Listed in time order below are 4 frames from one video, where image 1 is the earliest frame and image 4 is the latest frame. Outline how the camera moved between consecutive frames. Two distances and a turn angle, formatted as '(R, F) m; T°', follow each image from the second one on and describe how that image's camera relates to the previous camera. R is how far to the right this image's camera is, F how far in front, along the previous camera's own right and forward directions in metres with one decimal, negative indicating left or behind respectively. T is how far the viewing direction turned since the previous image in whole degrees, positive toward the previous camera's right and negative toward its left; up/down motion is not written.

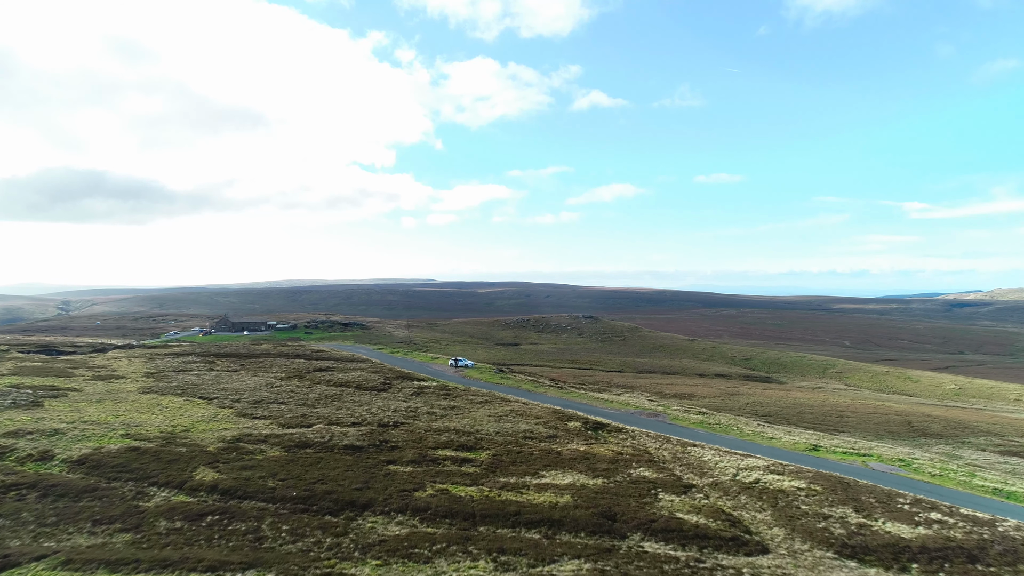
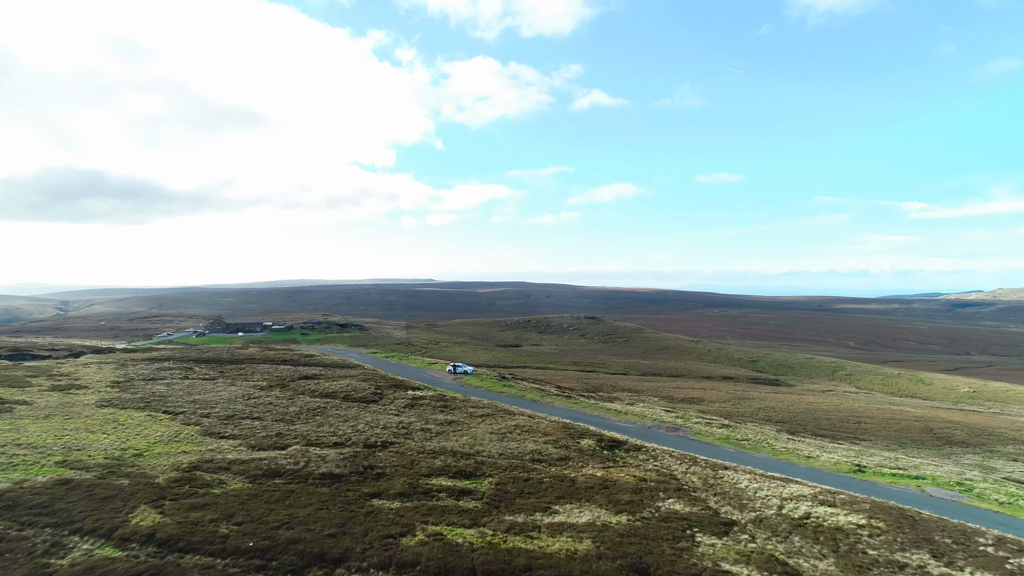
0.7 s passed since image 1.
(-0.4, +4.6) m; 0°
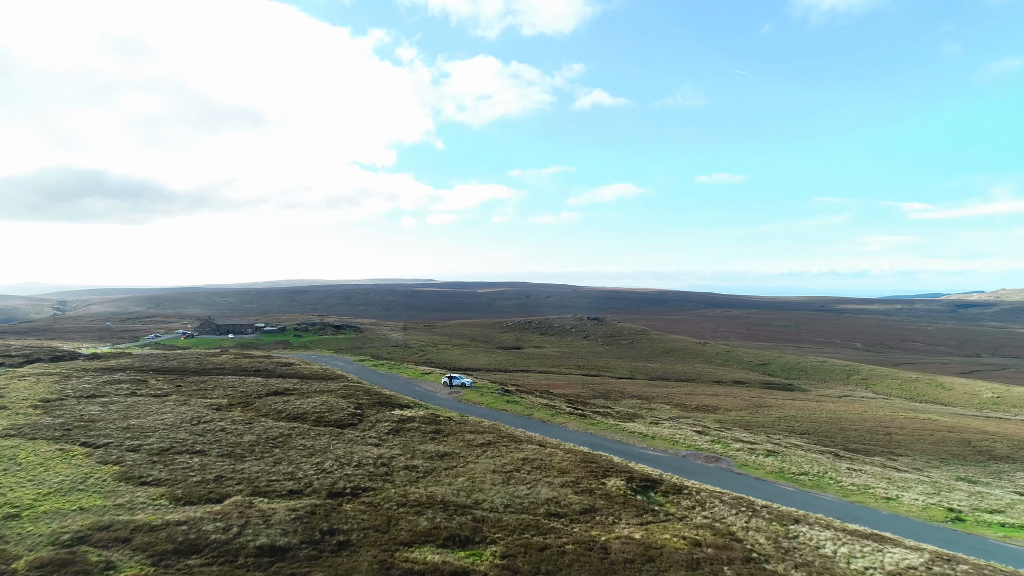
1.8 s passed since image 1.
(-0.5, +7.3) m; 0°
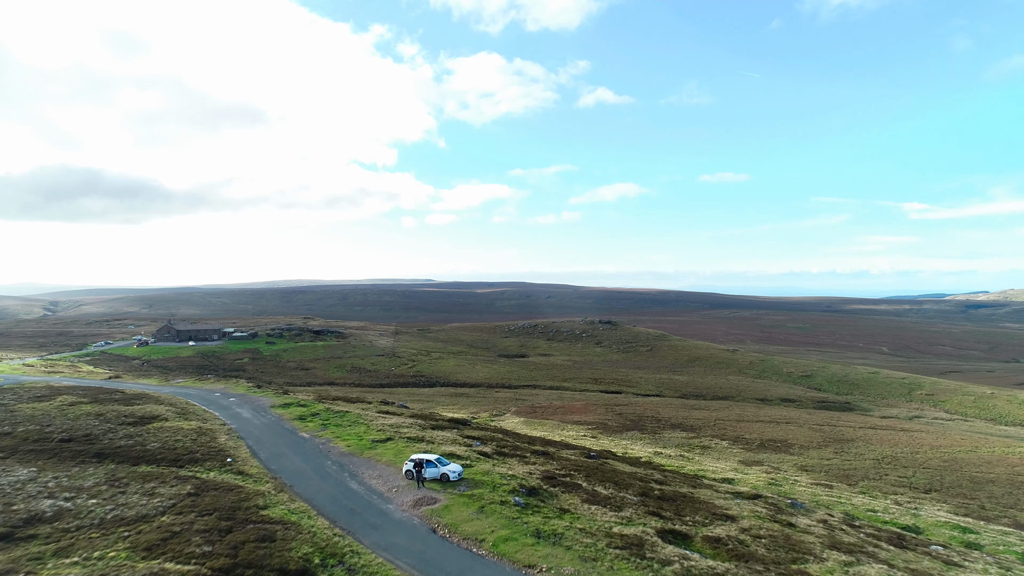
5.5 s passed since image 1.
(-1.7, +24.9) m; 0°
